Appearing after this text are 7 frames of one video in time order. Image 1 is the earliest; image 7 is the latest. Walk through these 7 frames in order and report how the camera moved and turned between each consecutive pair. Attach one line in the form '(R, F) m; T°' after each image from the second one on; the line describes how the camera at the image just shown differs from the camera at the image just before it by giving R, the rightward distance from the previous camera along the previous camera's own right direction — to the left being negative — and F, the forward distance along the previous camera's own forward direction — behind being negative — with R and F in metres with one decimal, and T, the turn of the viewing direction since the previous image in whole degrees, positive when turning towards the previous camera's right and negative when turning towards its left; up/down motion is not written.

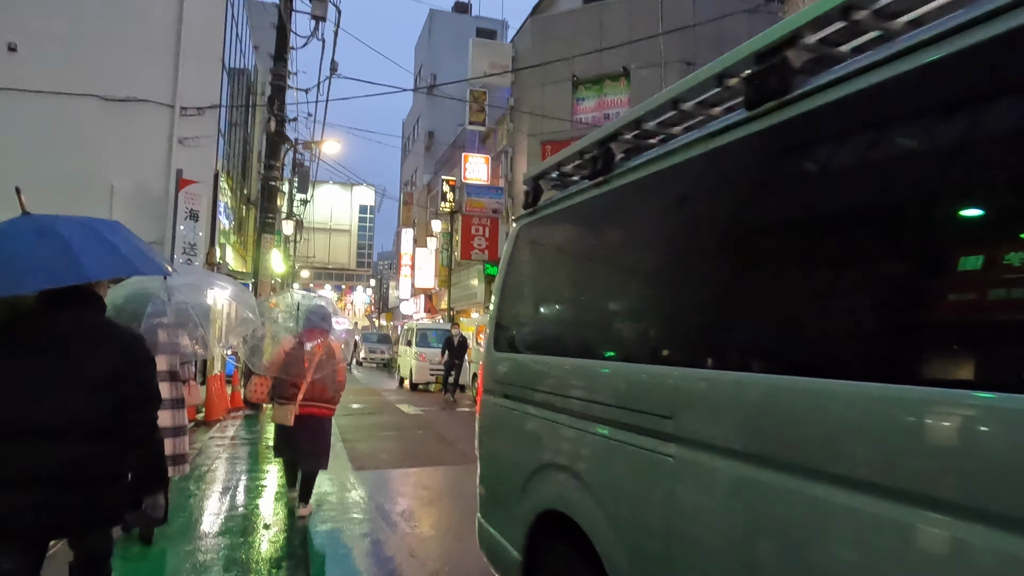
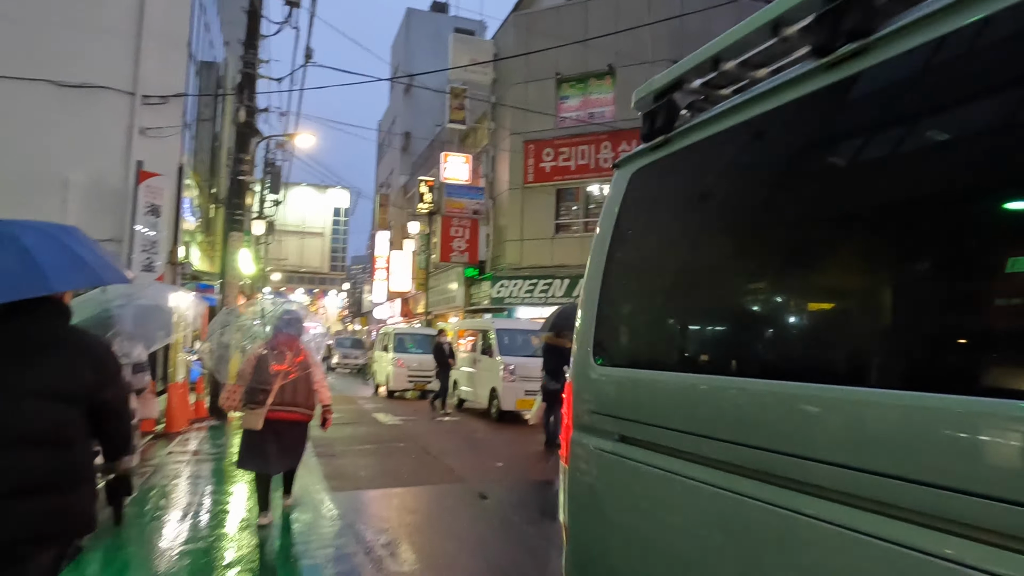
(-0.2, +0.7) m; +2°
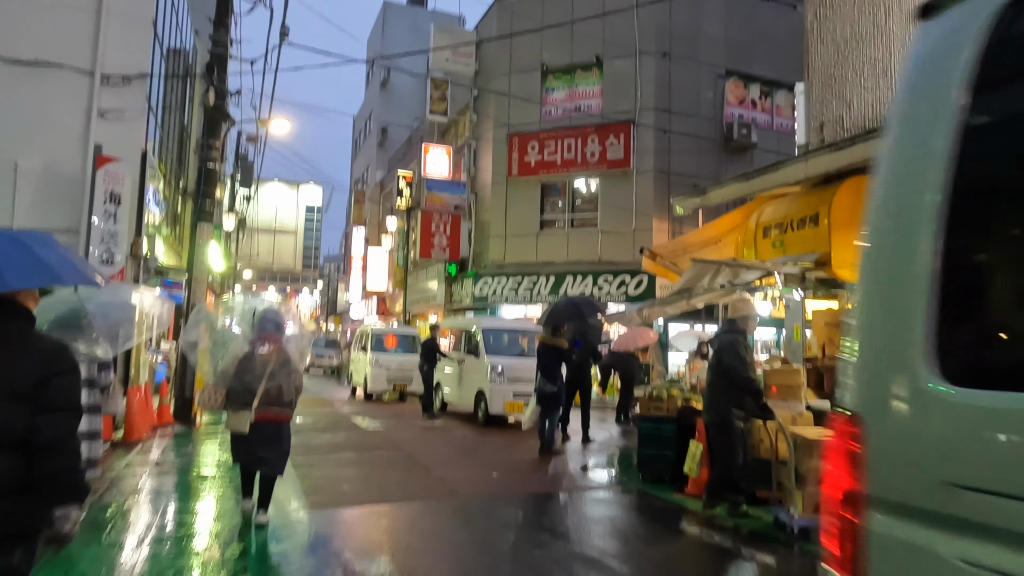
(-0.3, +0.7) m; +2°
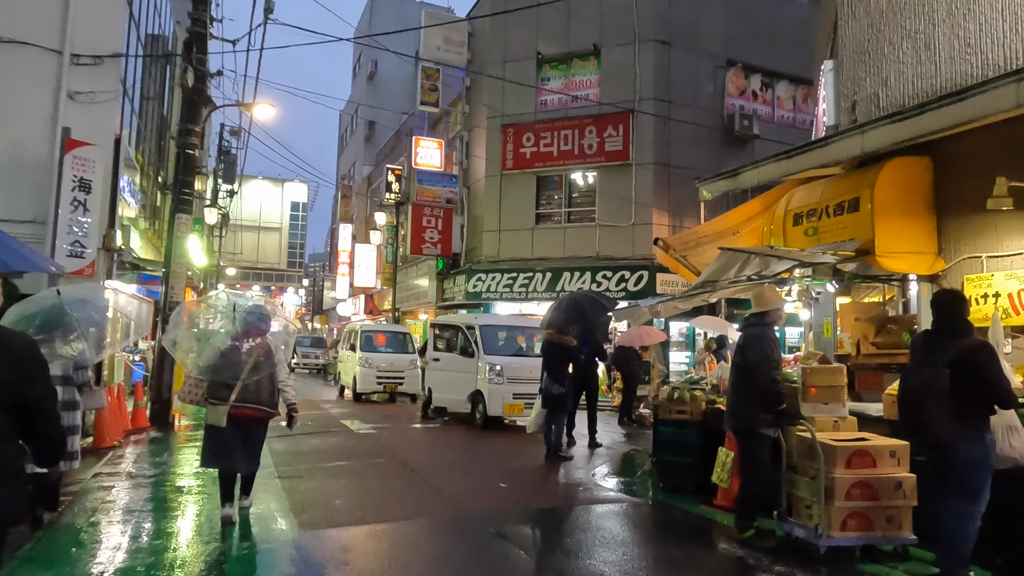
(-0.2, +0.7) m; +1°
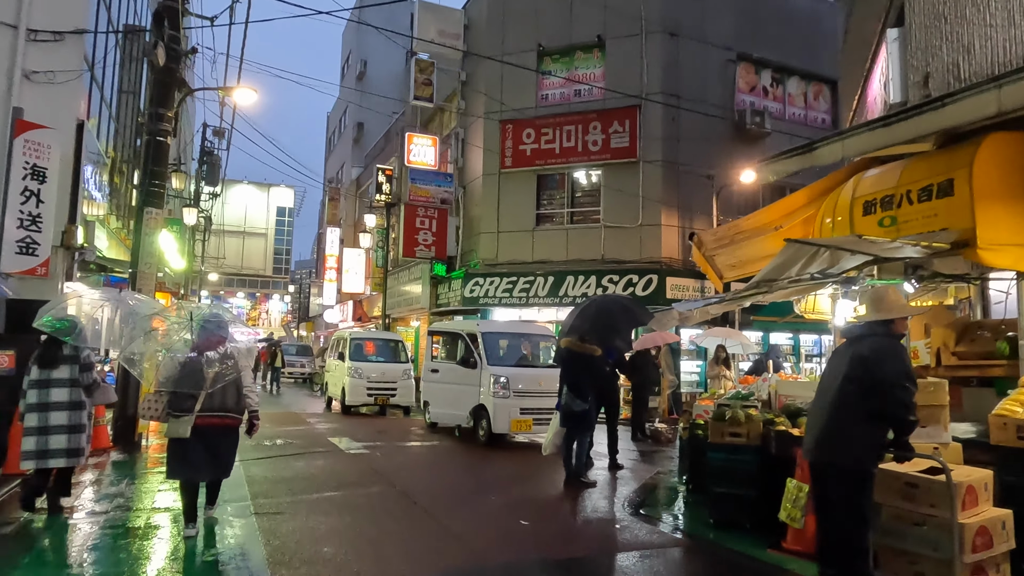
(-0.3, +1.1) m; +1°
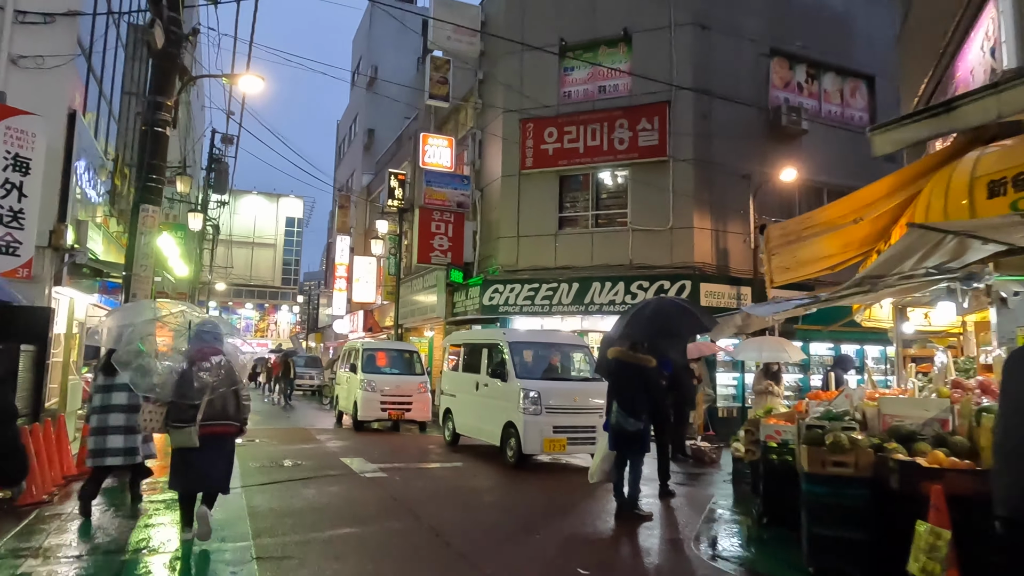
(-0.4, +1.0) m; -1°
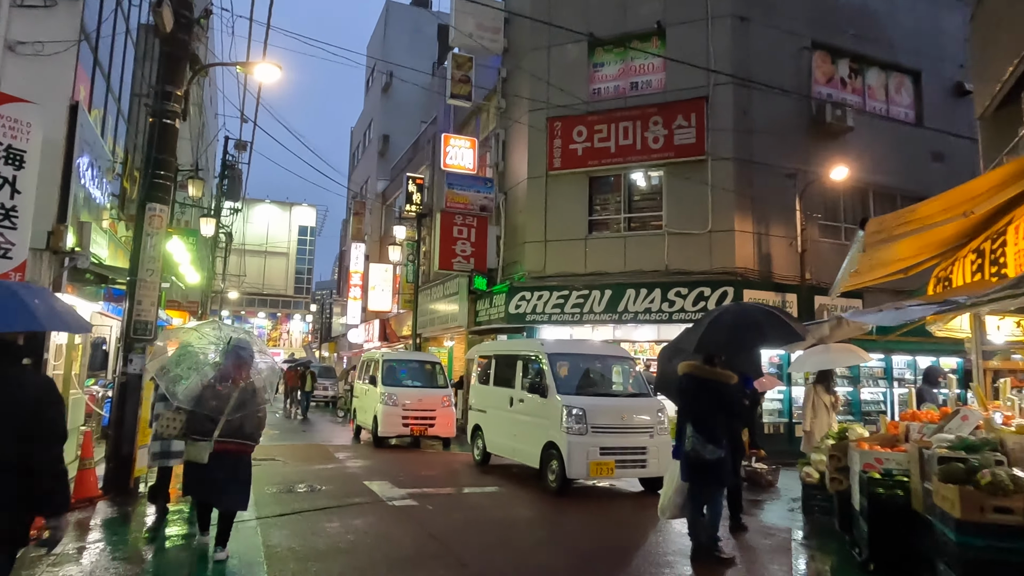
(-0.4, +0.9) m; -1°
